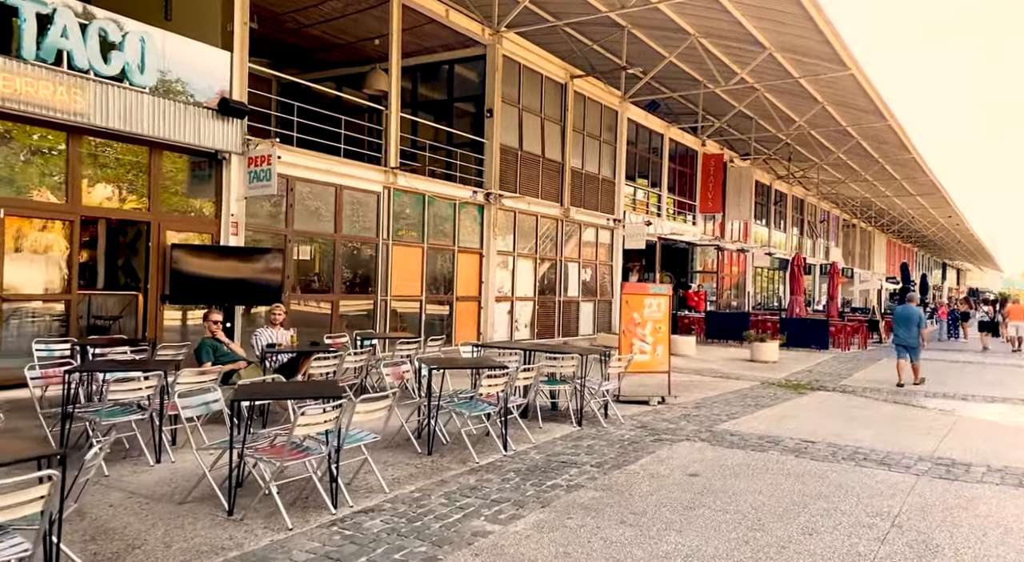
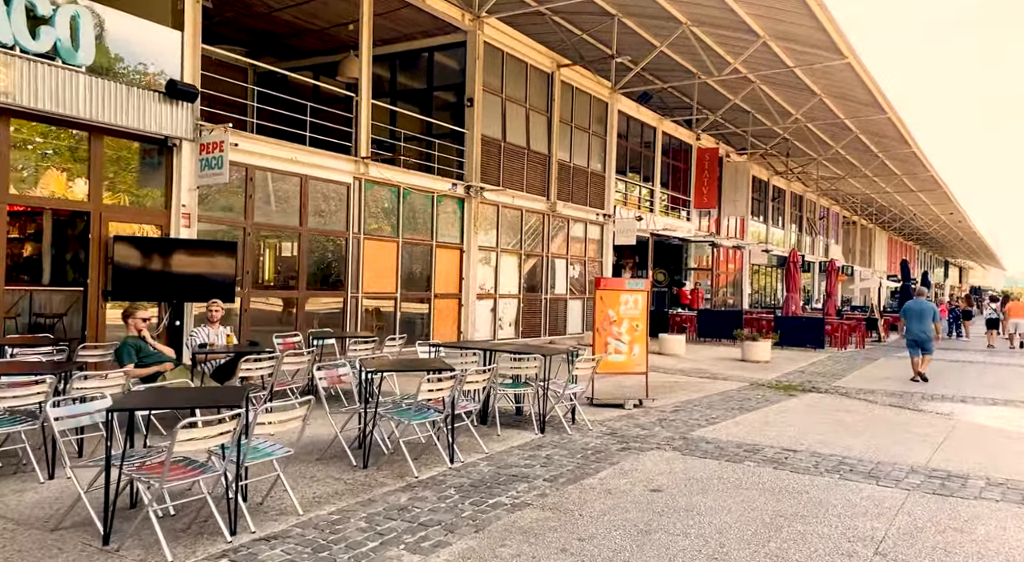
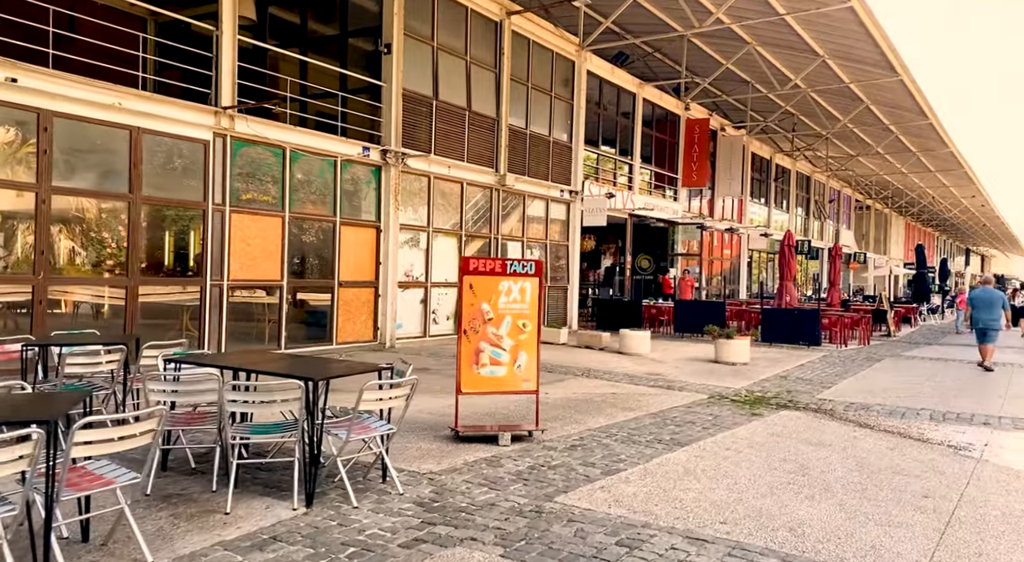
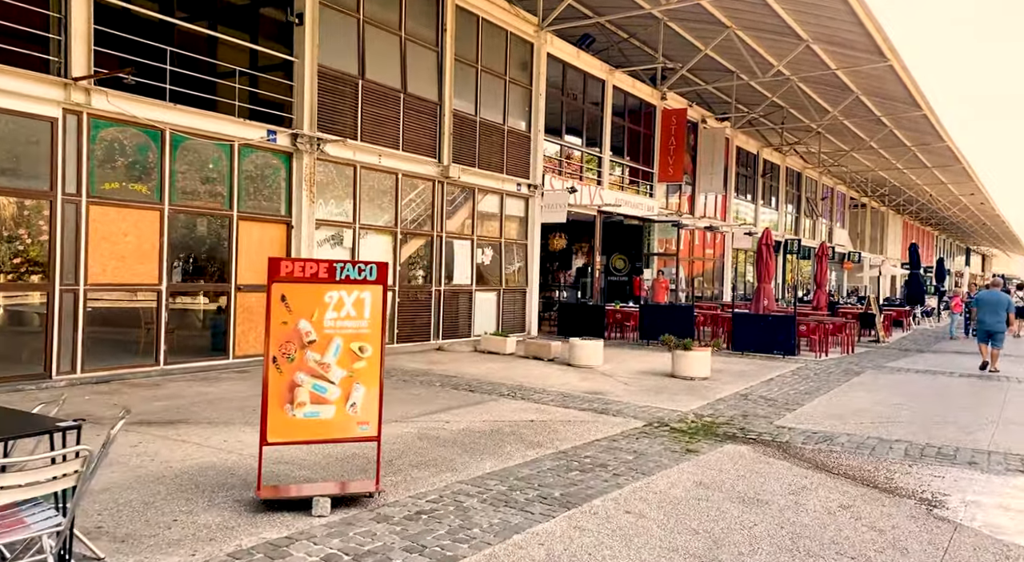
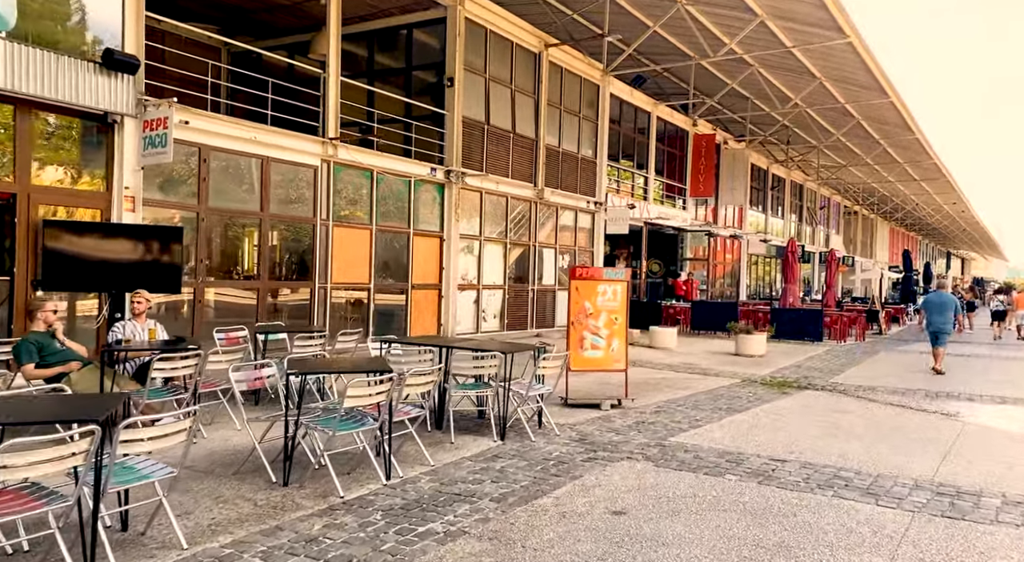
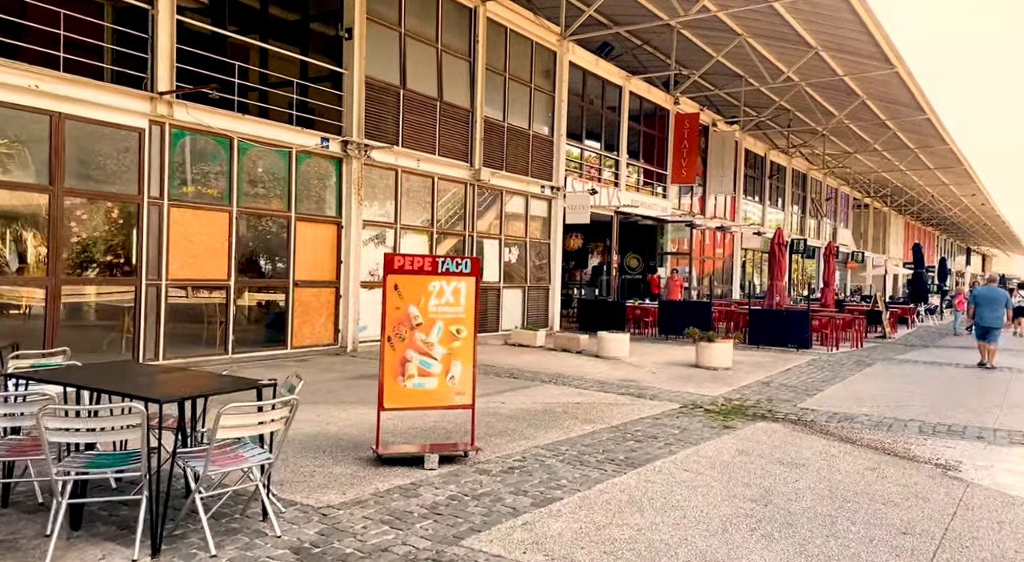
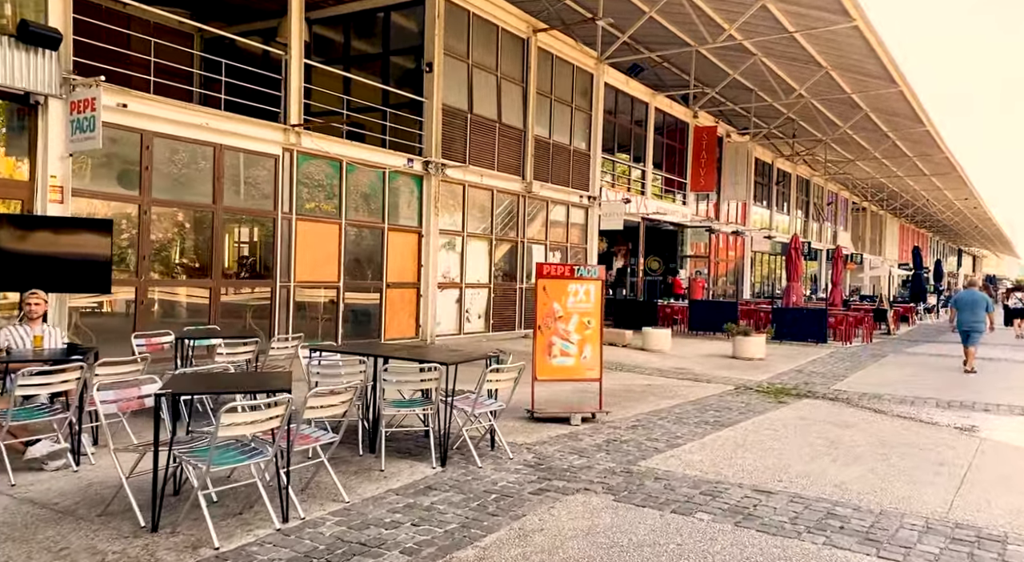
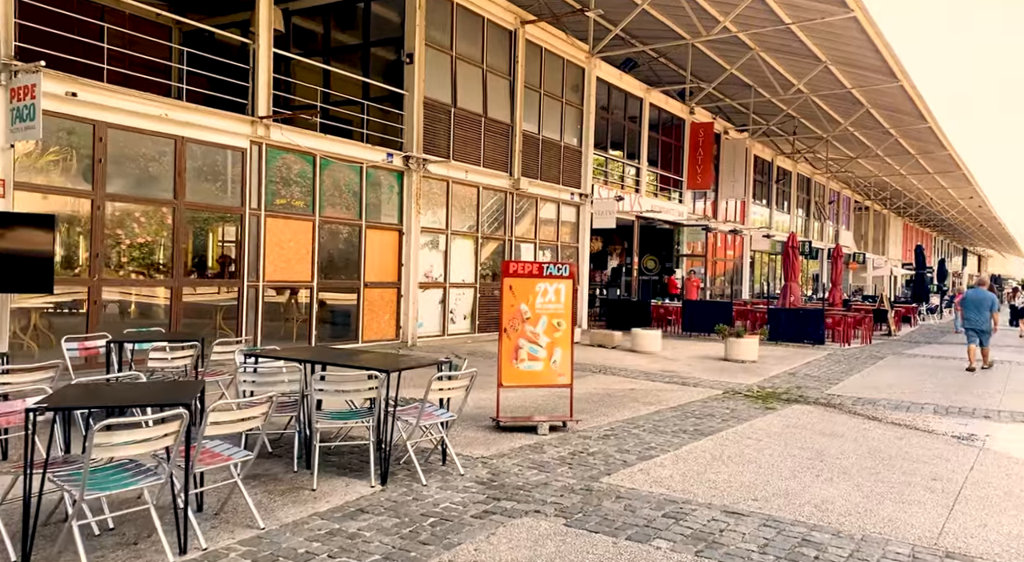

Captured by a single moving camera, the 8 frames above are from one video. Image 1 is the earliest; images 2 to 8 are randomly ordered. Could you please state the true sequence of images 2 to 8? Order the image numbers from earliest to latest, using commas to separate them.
2, 5, 7, 8, 3, 6, 4
